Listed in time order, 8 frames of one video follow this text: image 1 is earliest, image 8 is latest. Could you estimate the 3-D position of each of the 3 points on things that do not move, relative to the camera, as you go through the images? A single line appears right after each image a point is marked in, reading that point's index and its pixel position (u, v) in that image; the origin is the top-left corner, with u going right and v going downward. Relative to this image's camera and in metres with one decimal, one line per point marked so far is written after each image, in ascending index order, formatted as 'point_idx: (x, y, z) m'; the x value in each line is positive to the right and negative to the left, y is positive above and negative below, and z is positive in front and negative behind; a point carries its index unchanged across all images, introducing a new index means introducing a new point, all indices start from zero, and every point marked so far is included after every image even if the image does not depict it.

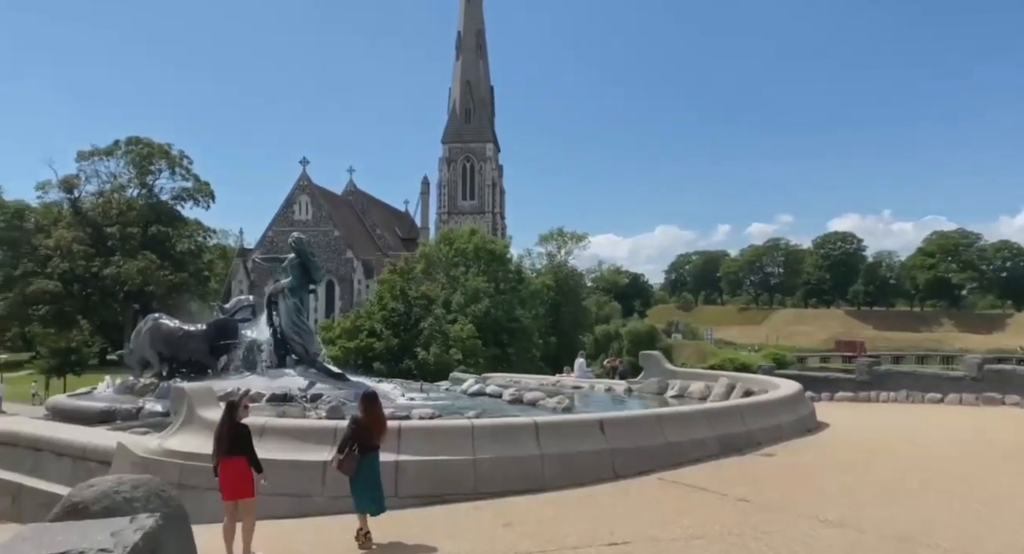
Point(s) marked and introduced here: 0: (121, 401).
0: (-7.1, -2.2, +14.4) m
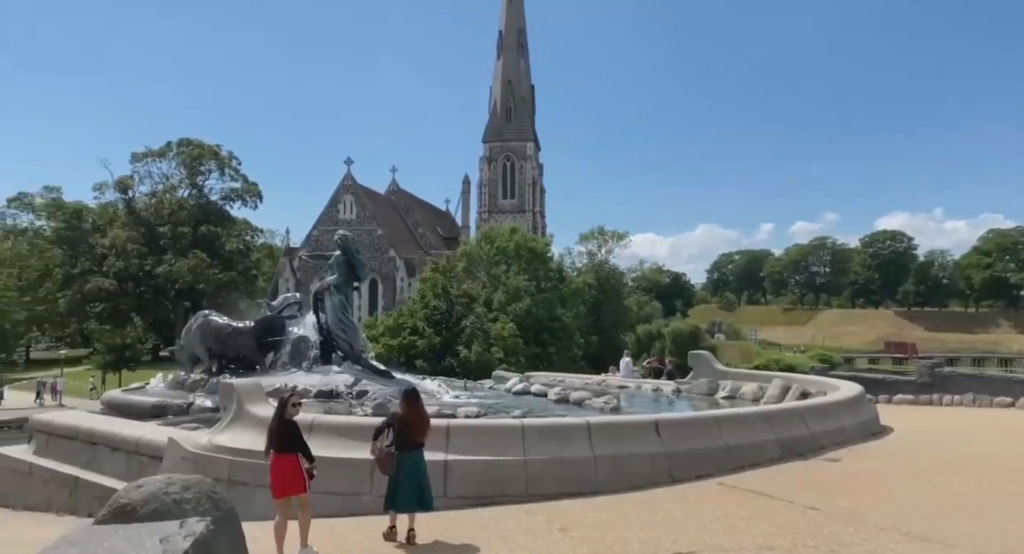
0: (-6.2, -2.2, +14.6) m
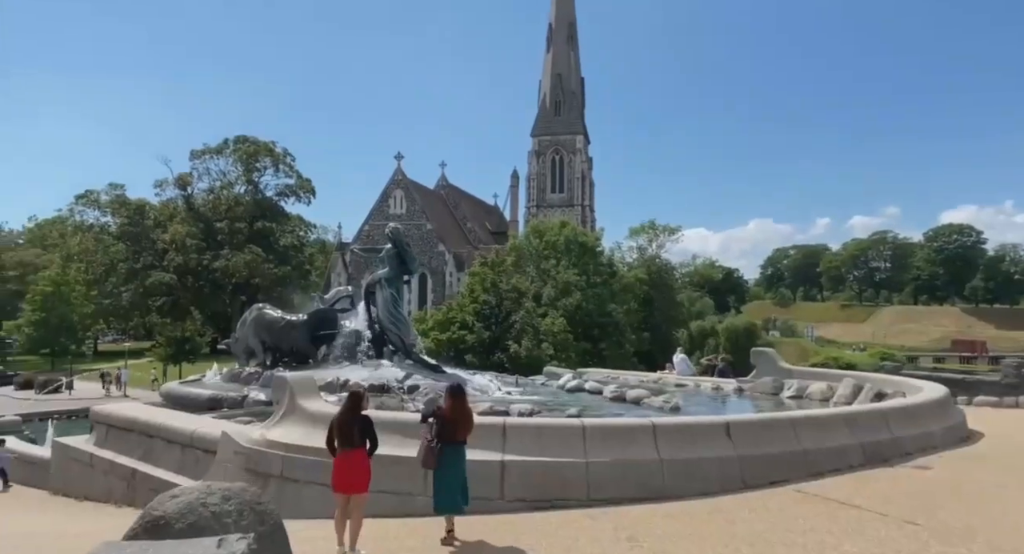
0: (-5.3, -2.1, +14.6) m
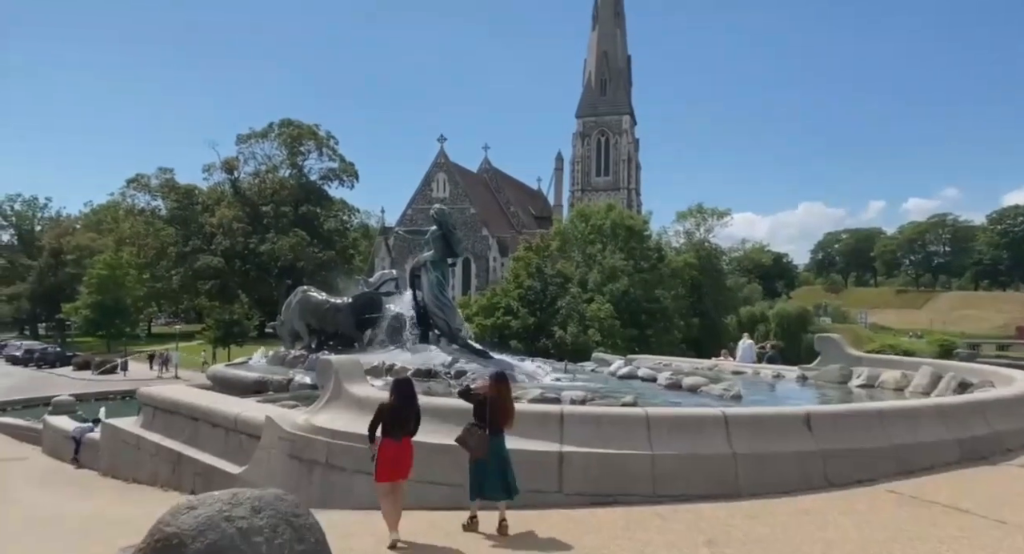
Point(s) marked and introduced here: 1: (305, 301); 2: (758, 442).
0: (-4.4, -1.7, +14.5) m
1: (-4.3, -0.5, +16.5) m
2: (+1.8, -1.2, +5.8) m
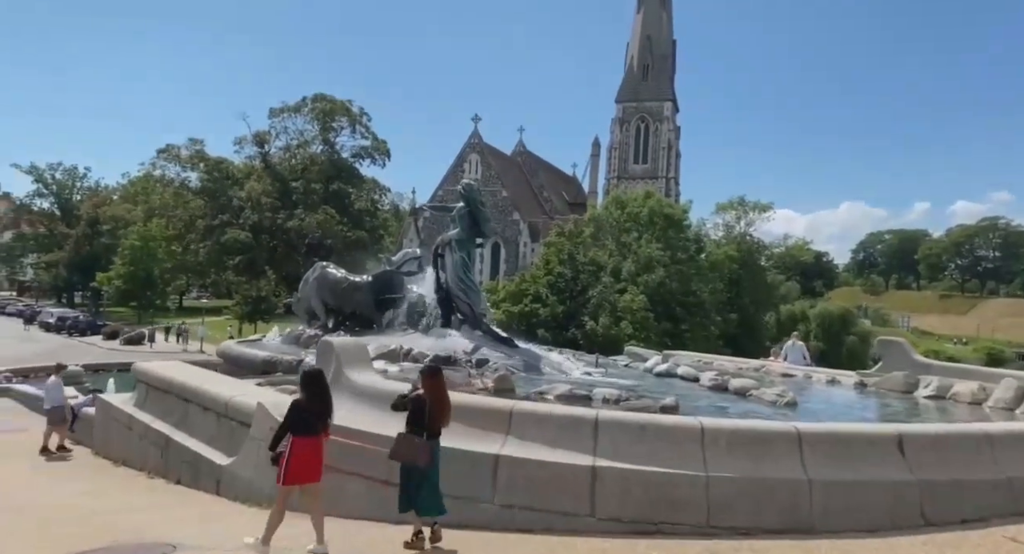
0: (-3.9, -1.3, +13.6) m
1: (-3.7, 0.0, +15.6) m
2: (+1.9, -1.1, +4.7) m
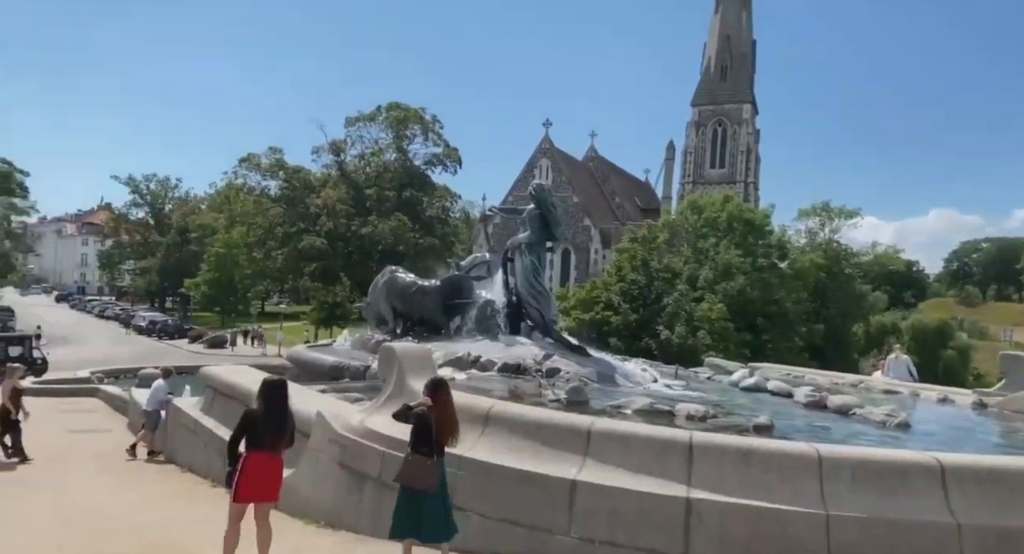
0: (-2.7, -1.3, +13.3) m
1: (-2.3, -0.1, +15.2) m
2: (+2.3, -1.1, +3.9) m
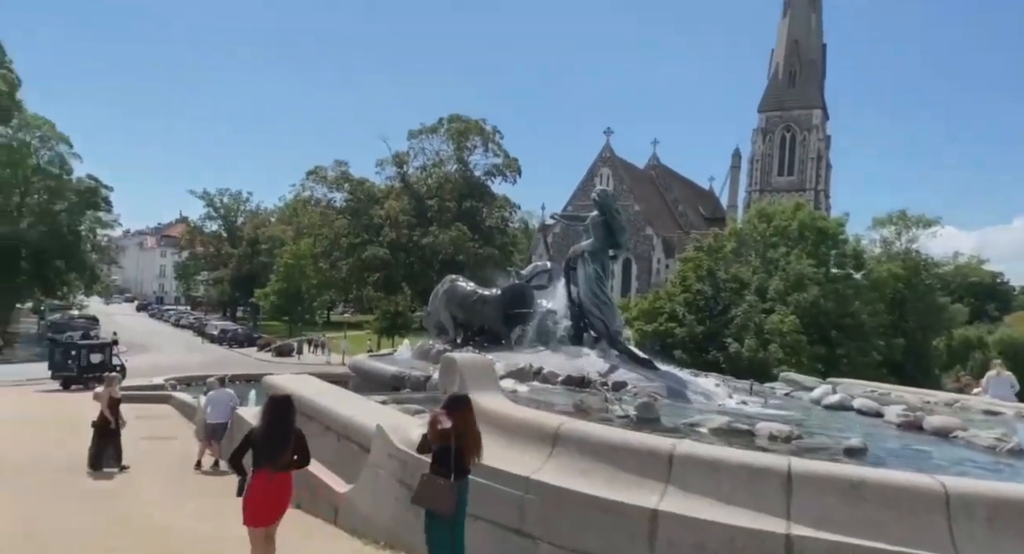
0: (-1.7, -1.5, +13.0) m
1: (-1.1, -0.3, +14.9) m
2: (+2.7, -1.2, +3.2) m
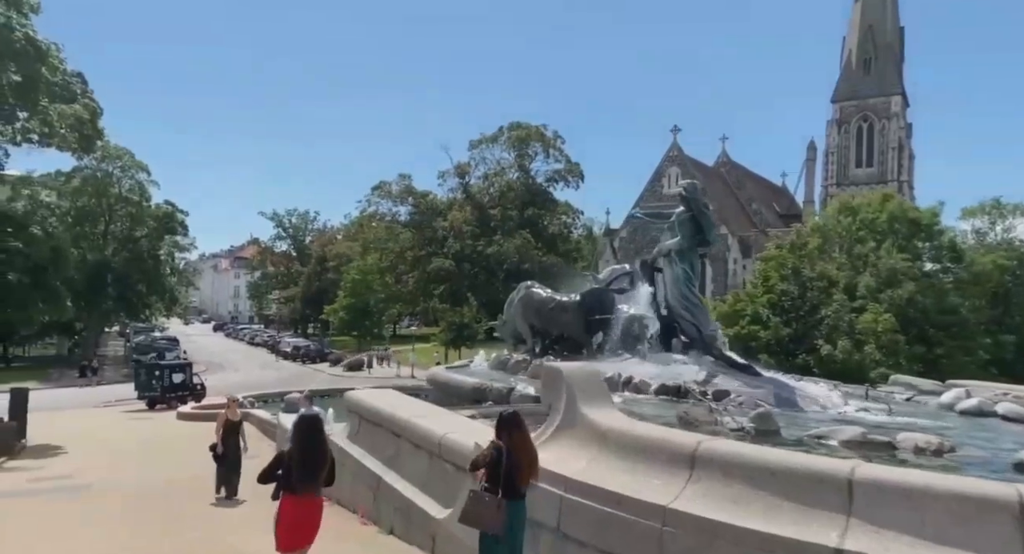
0: (-0.3, -1.6, +12.4) m
1: (+0.3, -0.4, +14.3) m
2: (+3.2, -1.0, +2.3) m
